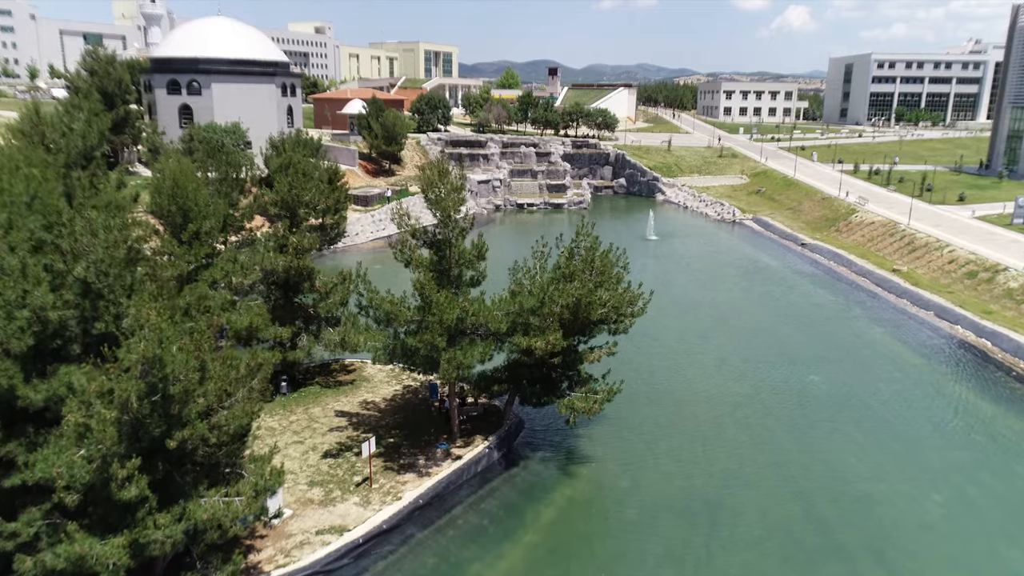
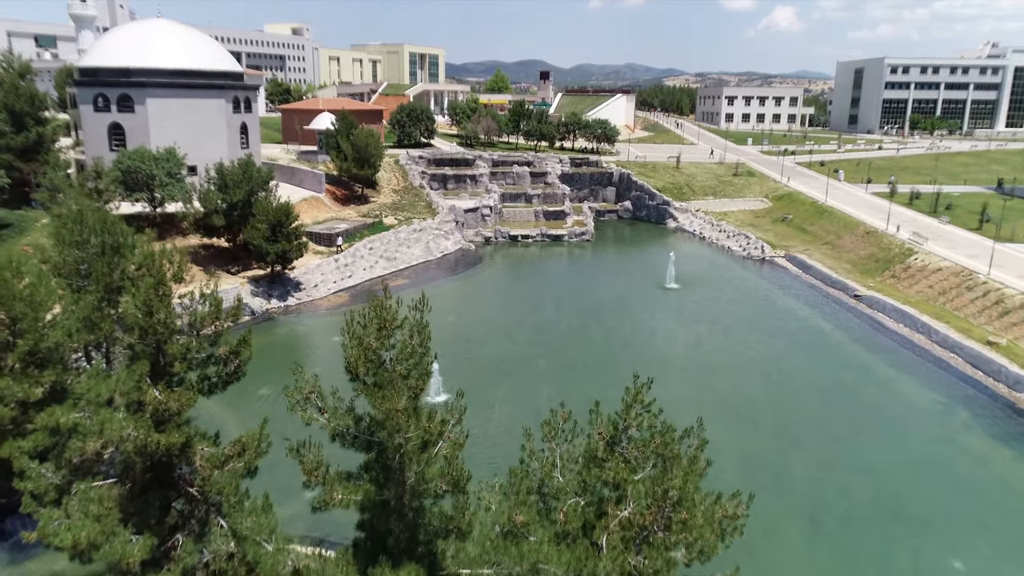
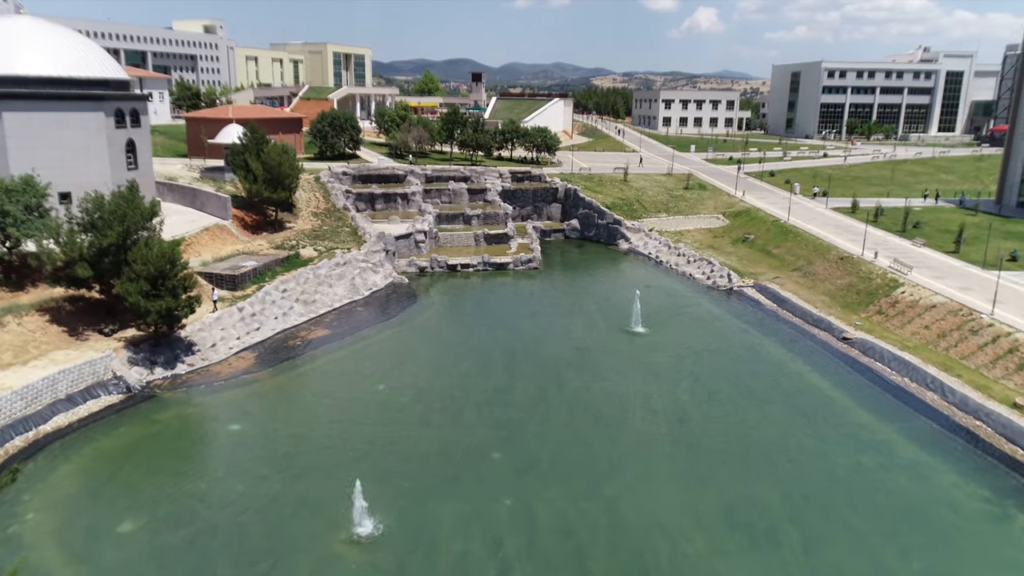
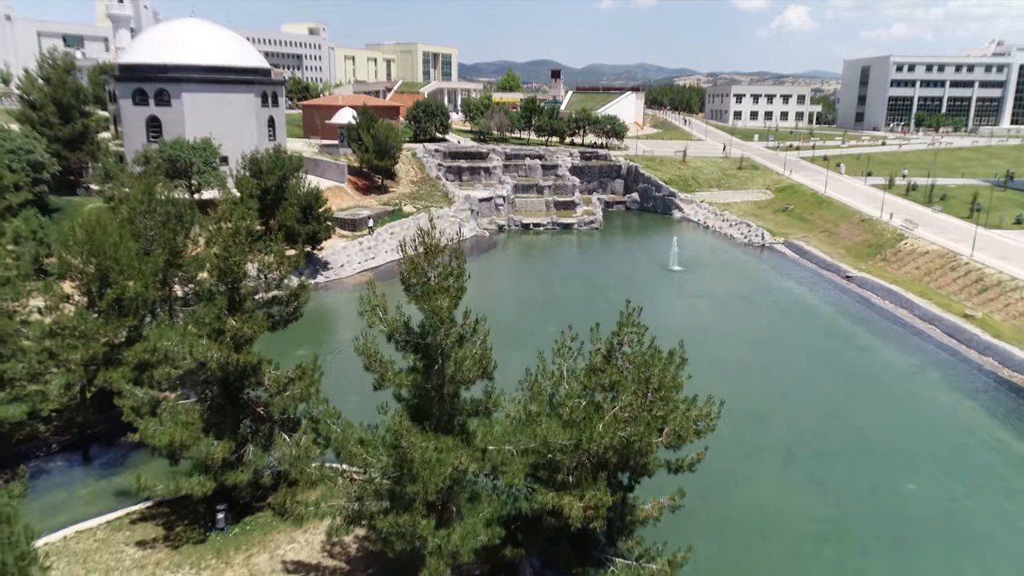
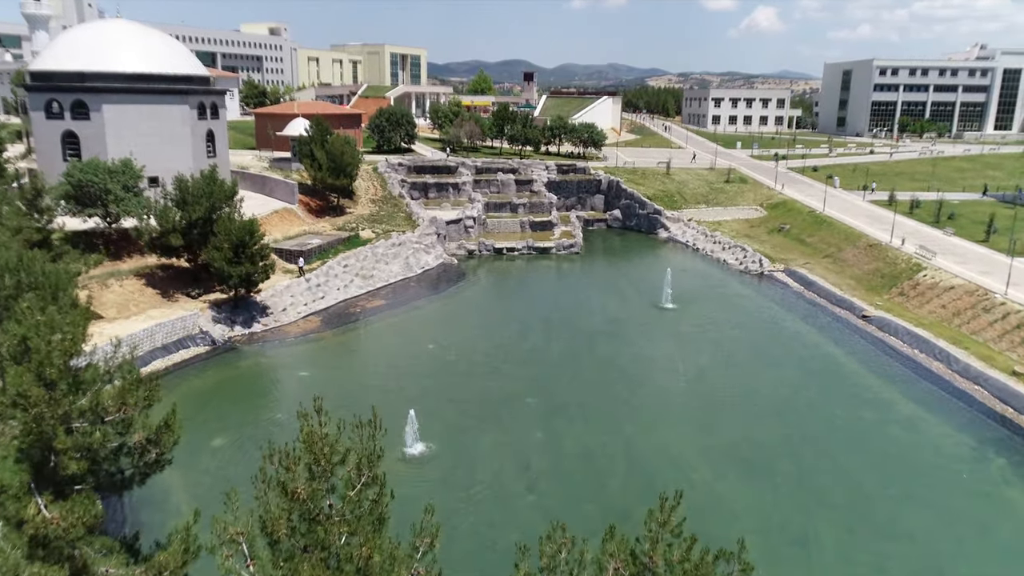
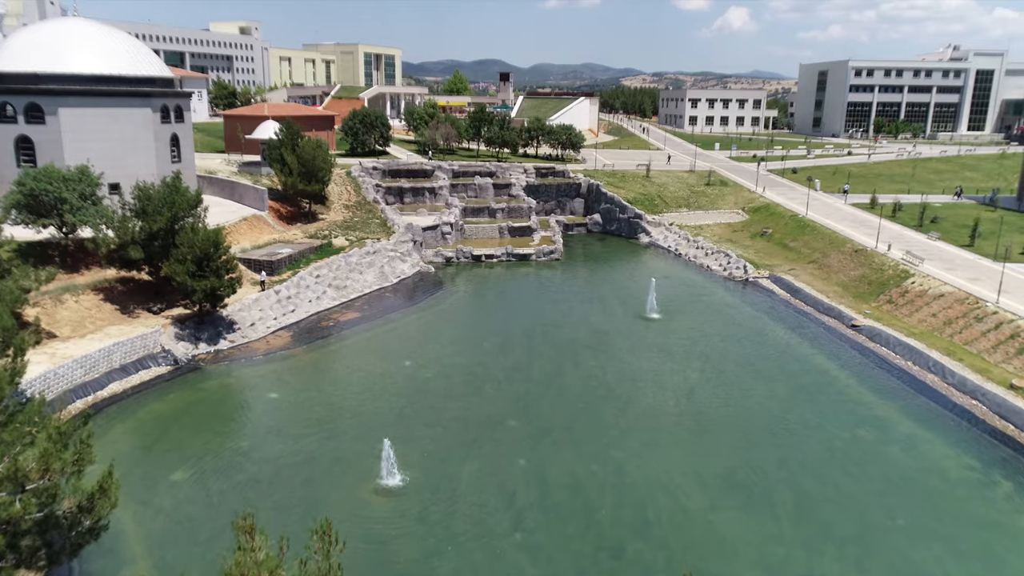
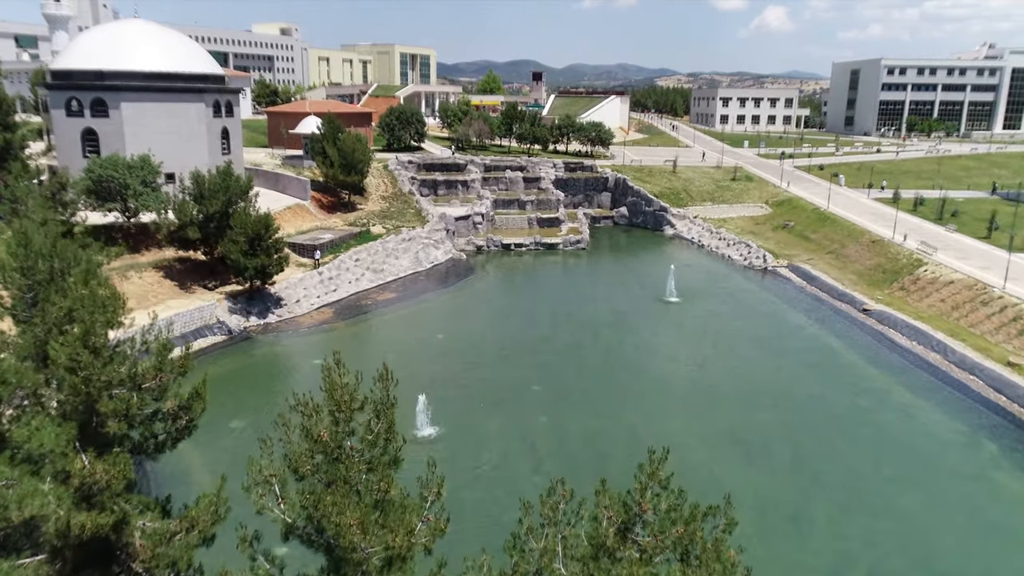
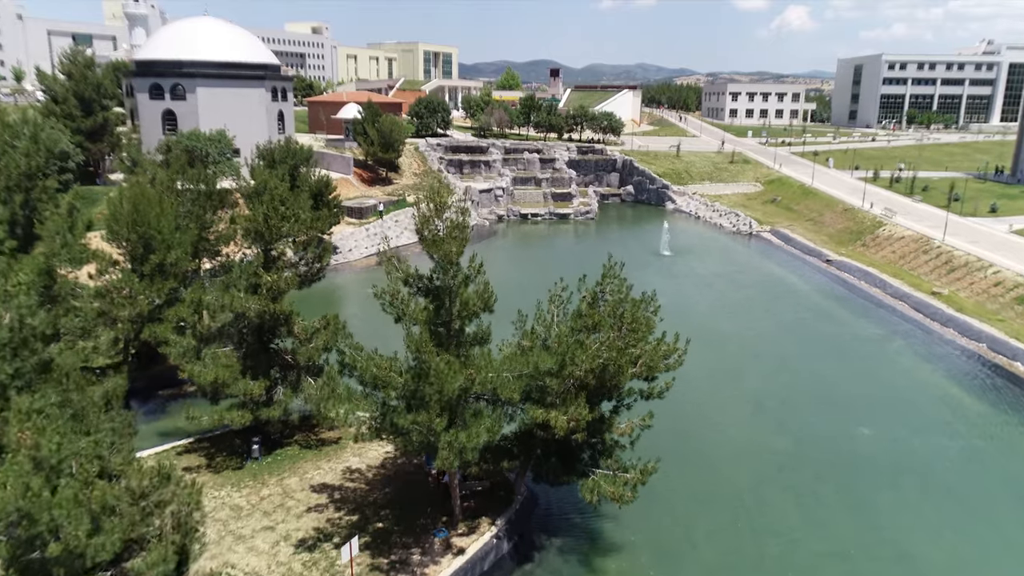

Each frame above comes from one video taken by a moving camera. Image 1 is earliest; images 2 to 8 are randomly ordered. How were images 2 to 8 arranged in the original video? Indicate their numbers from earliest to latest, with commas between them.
8, 4, 2, 7, 5, 6, 3
